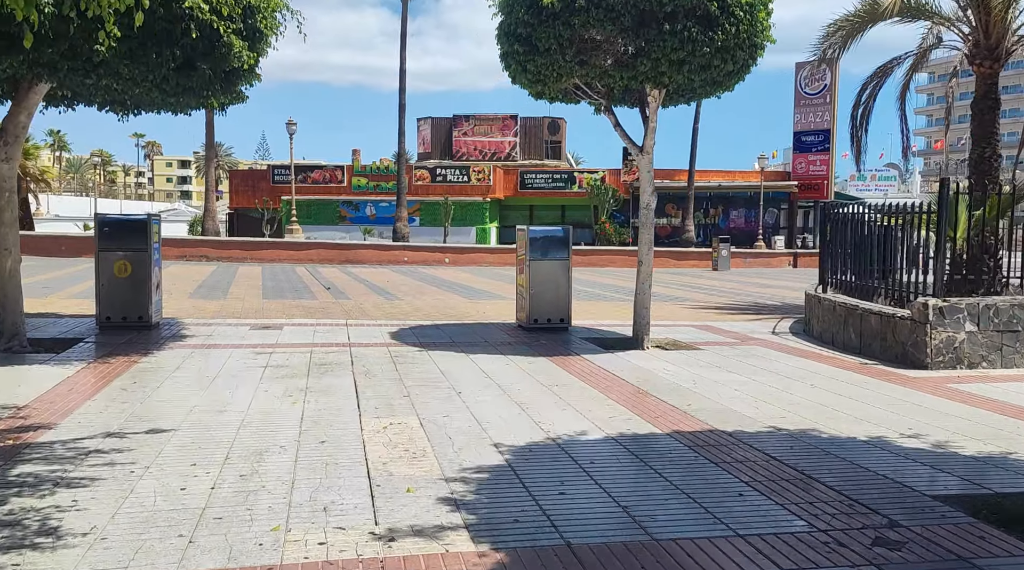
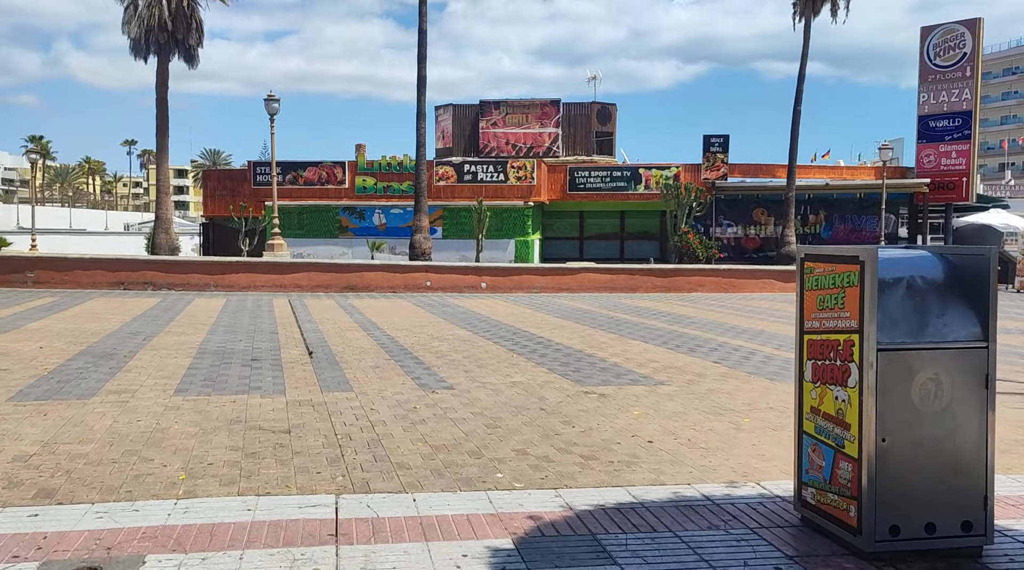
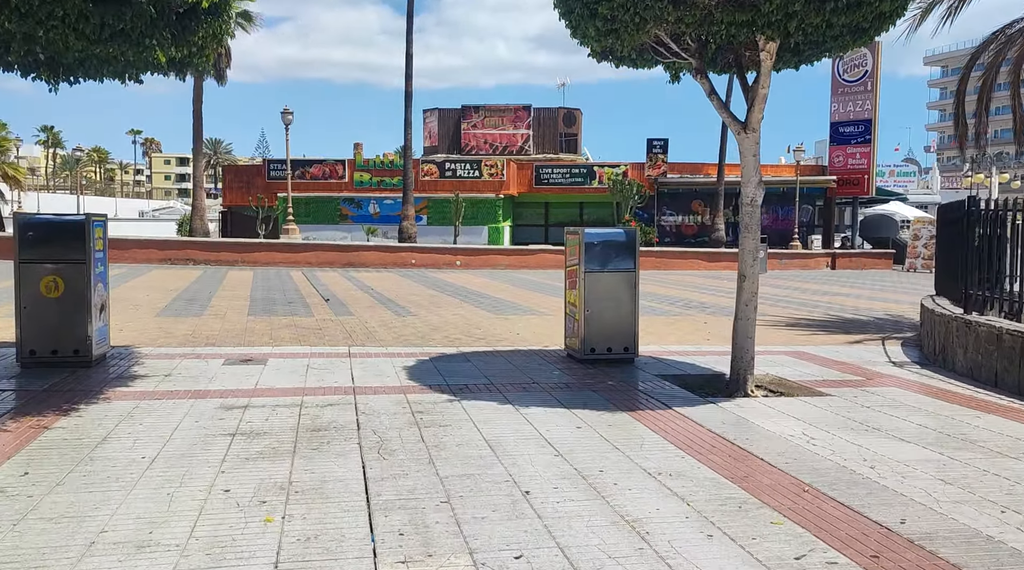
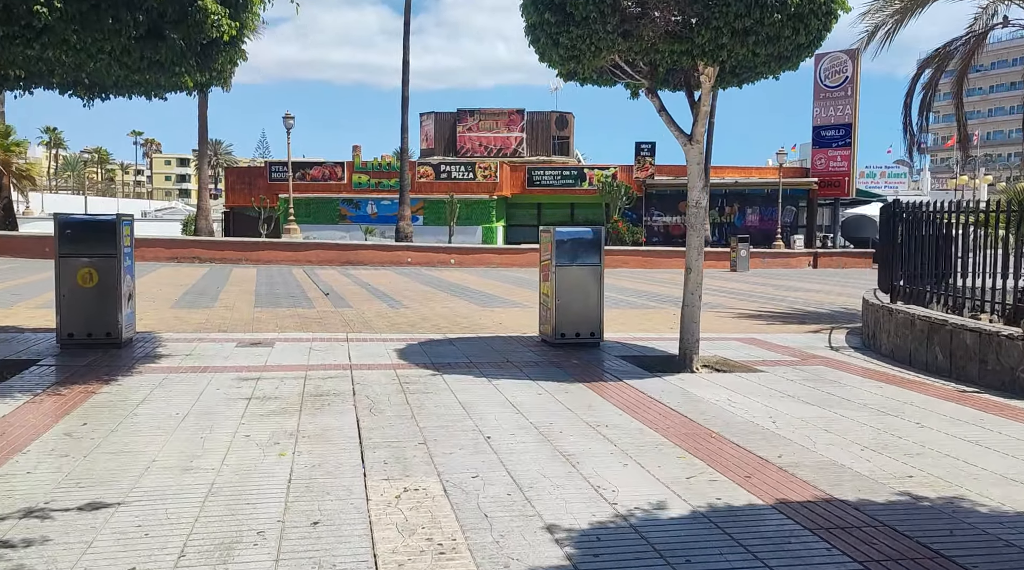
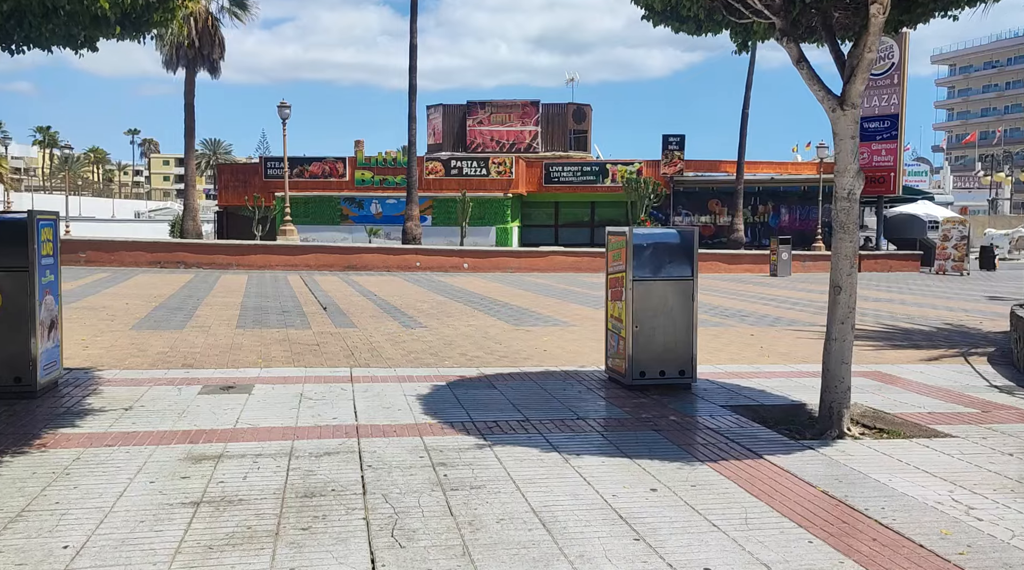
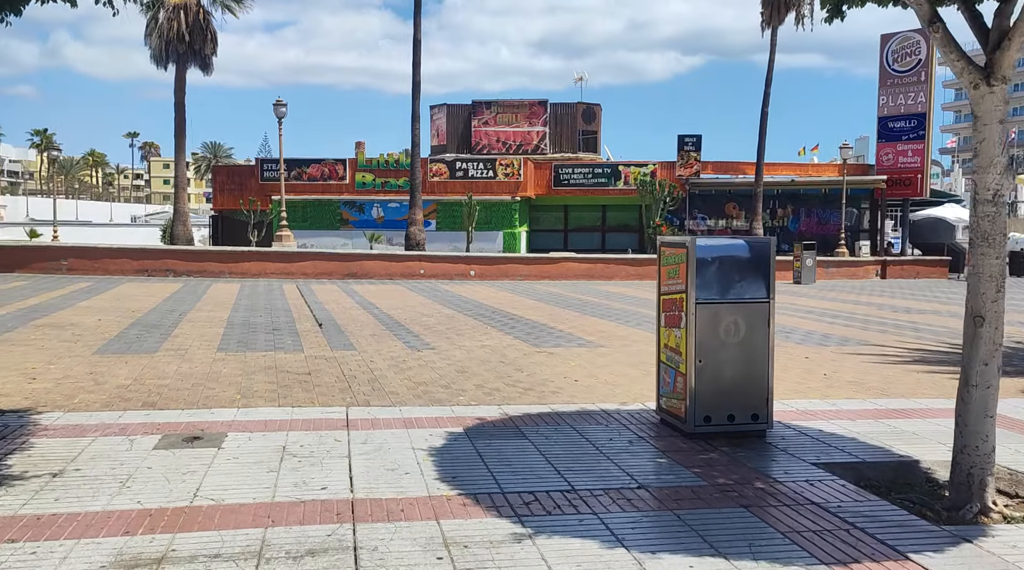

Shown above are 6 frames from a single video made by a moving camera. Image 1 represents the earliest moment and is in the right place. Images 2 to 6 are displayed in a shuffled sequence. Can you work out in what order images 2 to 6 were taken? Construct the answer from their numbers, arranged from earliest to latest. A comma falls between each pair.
4, 3, 5, 6, 2
